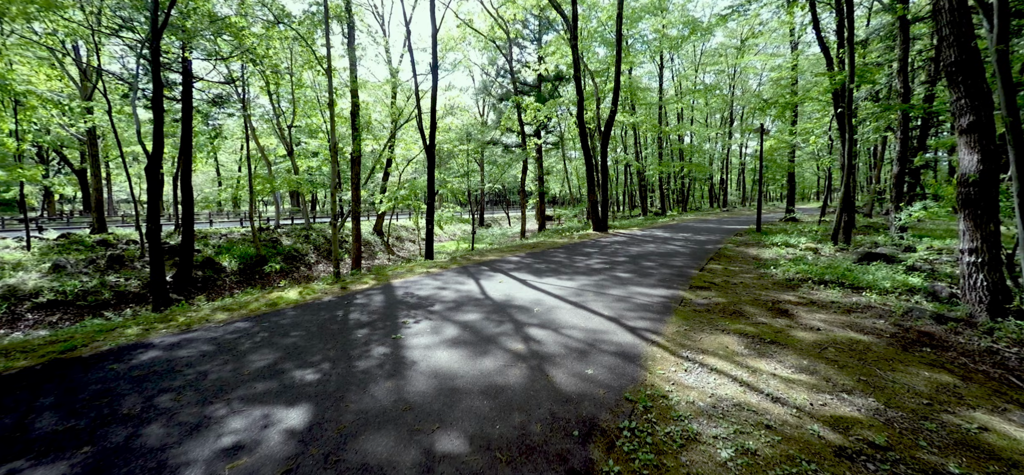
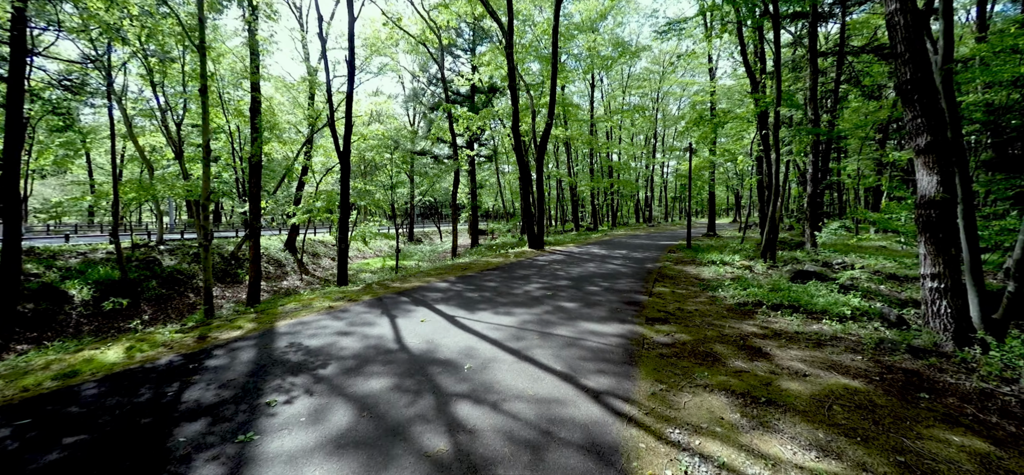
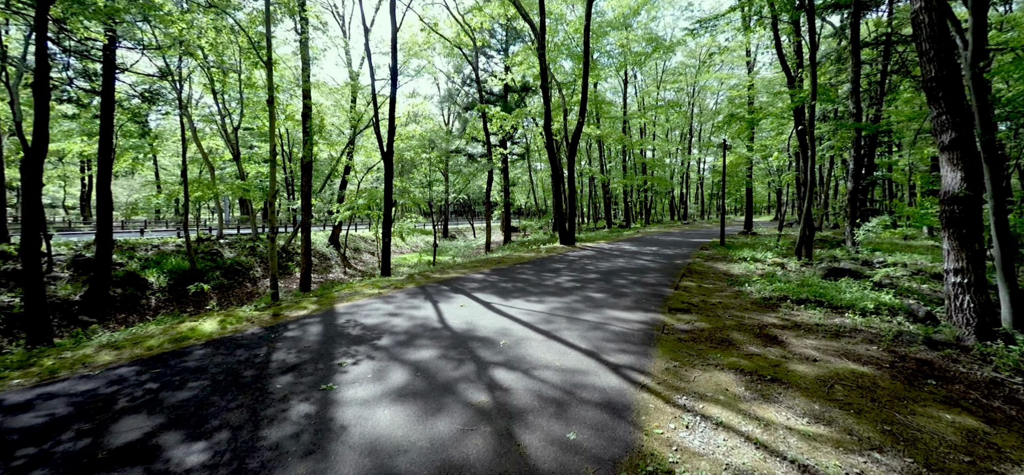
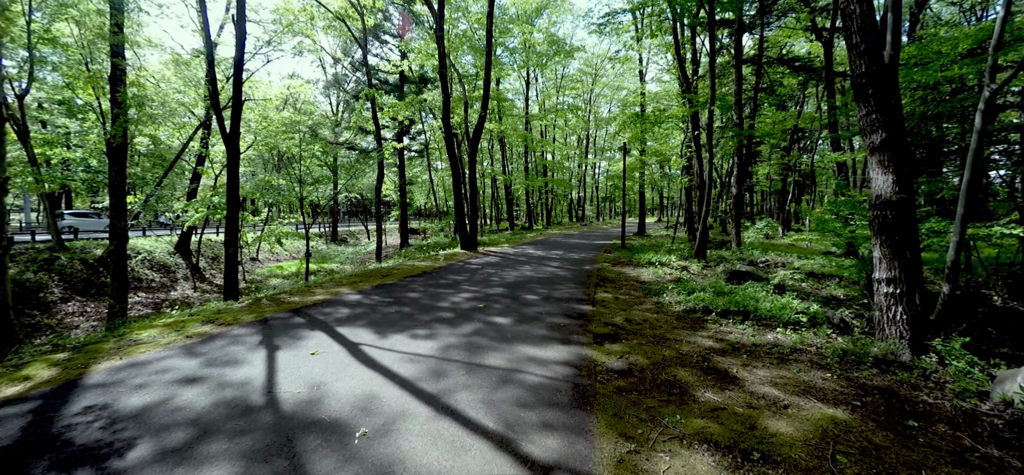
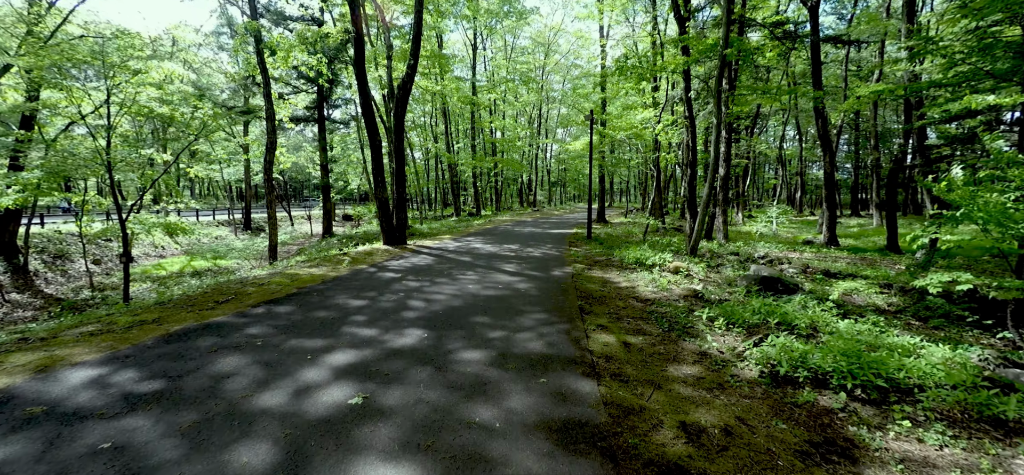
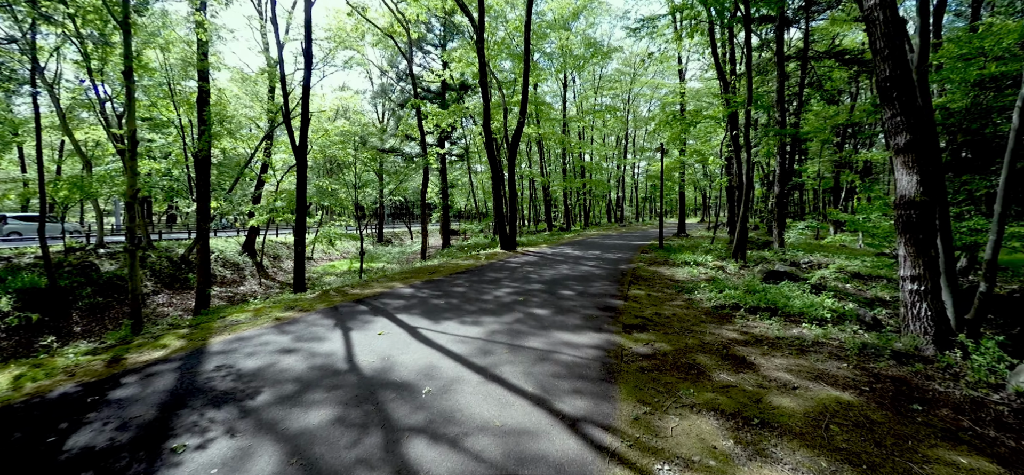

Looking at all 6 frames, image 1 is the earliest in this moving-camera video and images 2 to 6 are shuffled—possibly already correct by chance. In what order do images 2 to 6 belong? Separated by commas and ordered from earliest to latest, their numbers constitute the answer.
3, 2, 6, 4, 5
